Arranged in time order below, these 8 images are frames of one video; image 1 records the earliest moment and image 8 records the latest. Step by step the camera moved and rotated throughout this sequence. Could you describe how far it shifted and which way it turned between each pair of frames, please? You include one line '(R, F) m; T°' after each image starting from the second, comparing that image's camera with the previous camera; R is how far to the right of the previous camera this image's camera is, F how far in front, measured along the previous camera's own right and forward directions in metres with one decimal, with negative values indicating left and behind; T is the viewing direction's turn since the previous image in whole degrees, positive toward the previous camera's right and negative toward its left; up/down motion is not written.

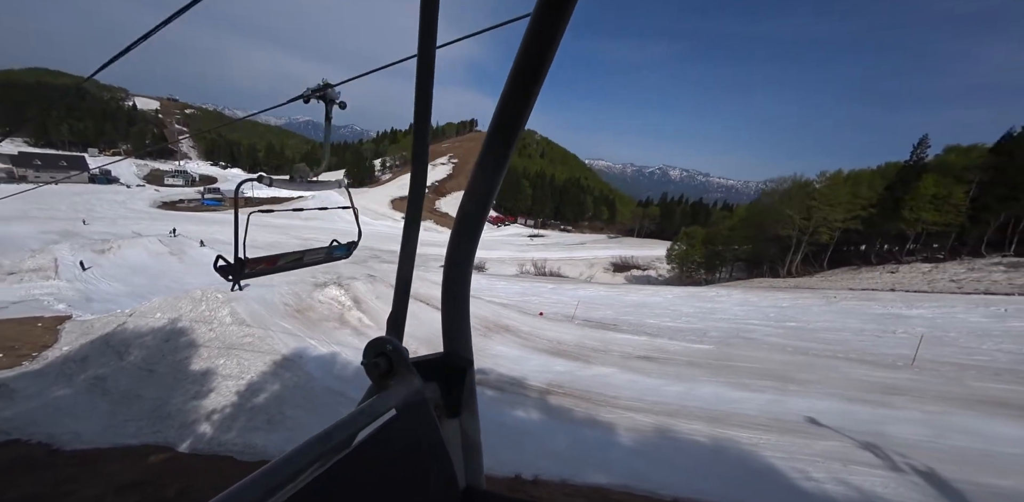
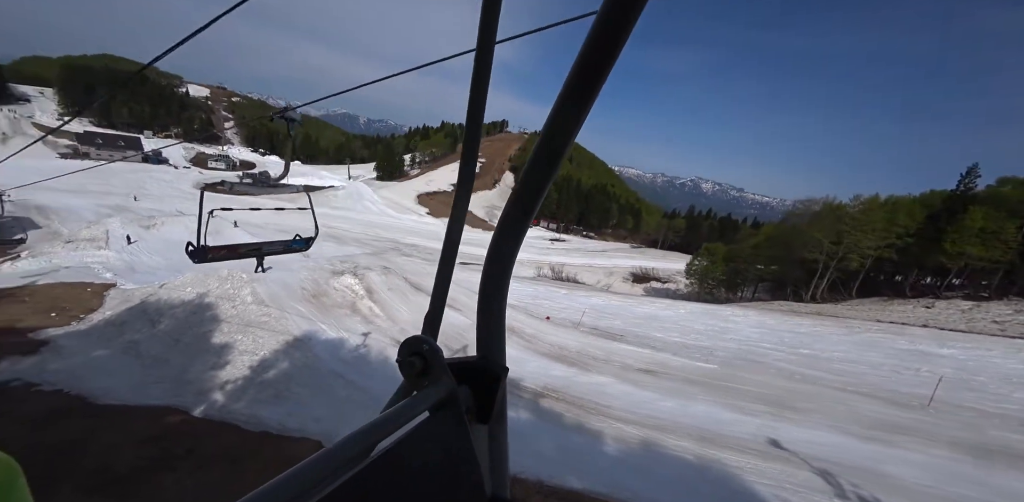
(+0.4, -0.2) m; -3°
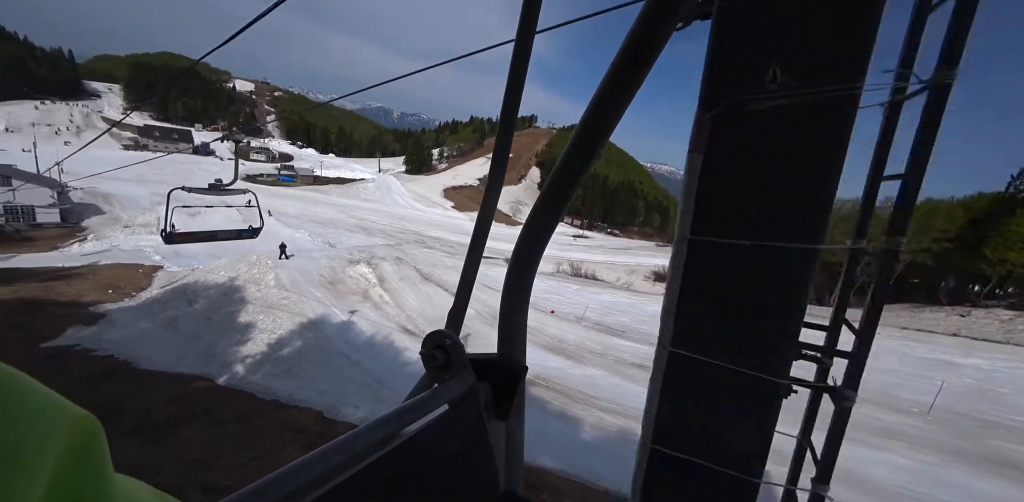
(+0.7, -0.4) m; -4°
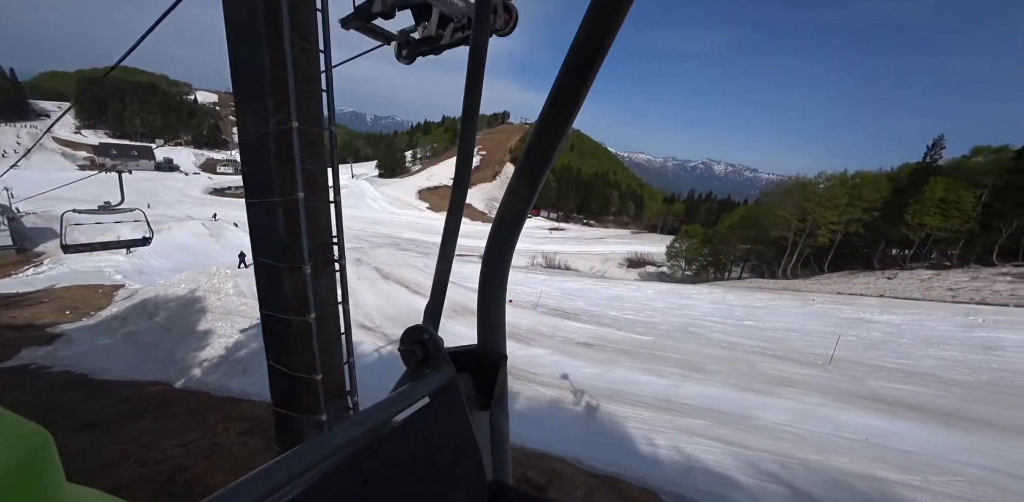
(+1.1, -0.7) m; +2°
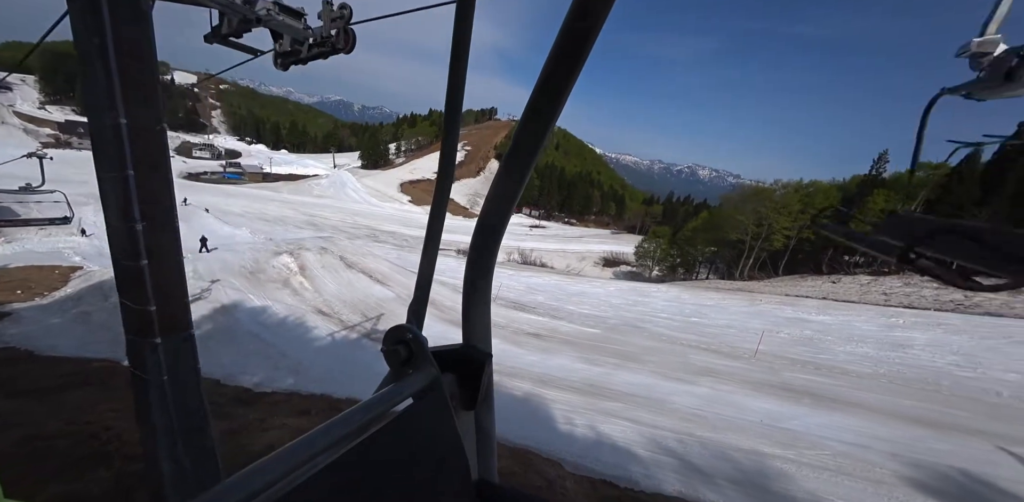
(+0.9, -0.5) m; +2°
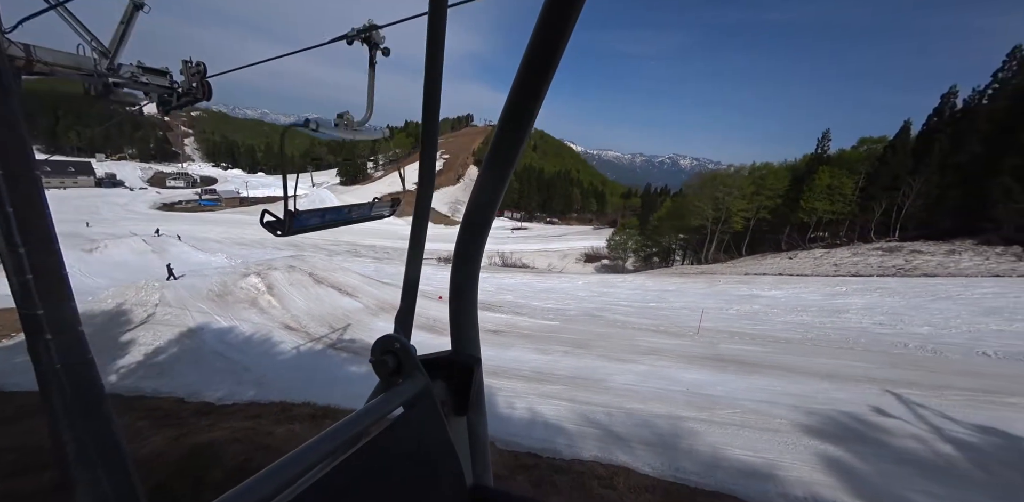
(+1.1, -0.6) m; +1°
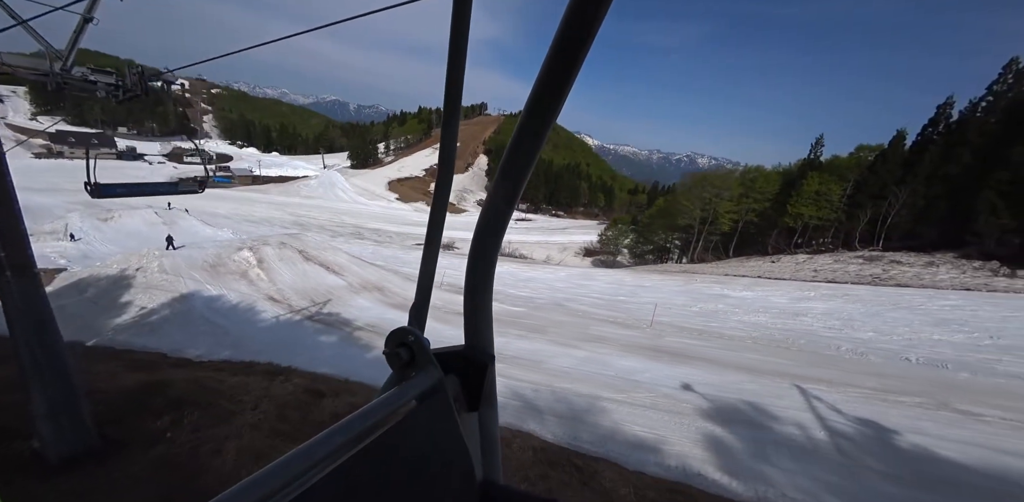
(+1.3, -0.6) m; -2°
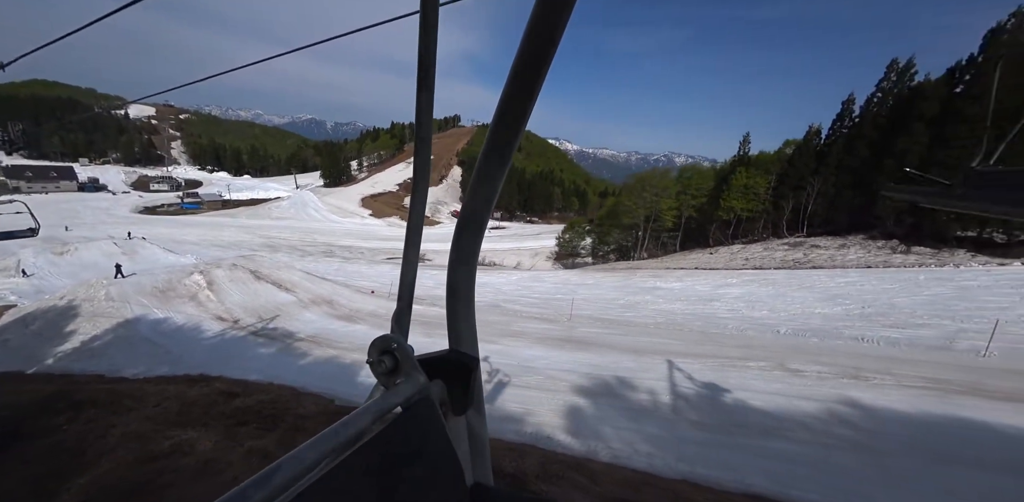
(+1.9, -0.9) m; +2°
